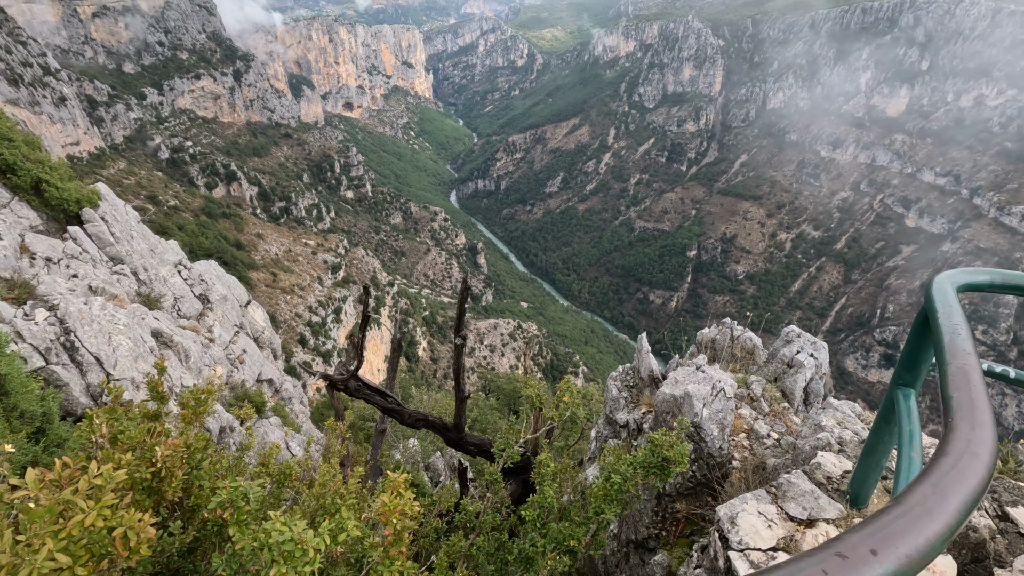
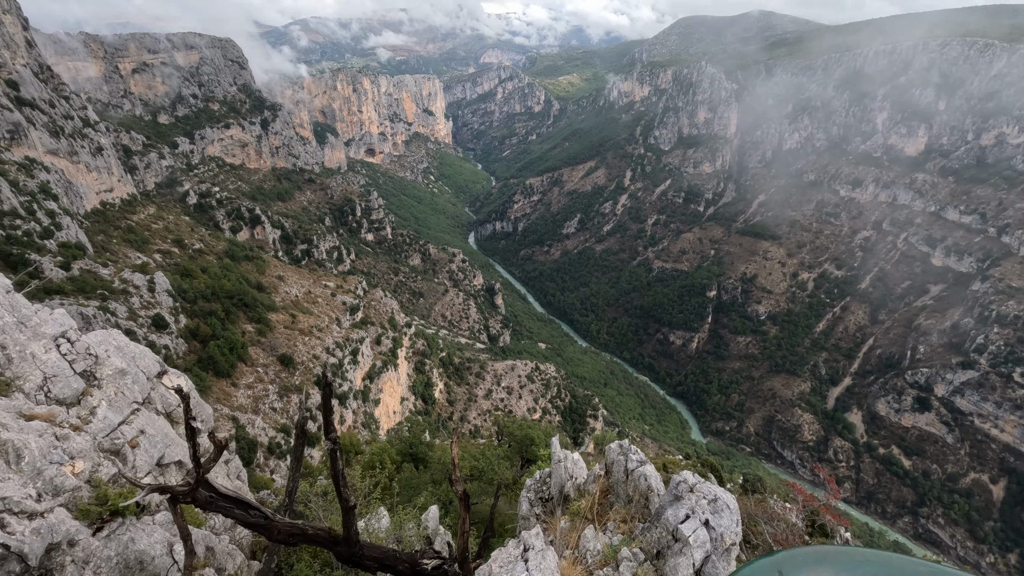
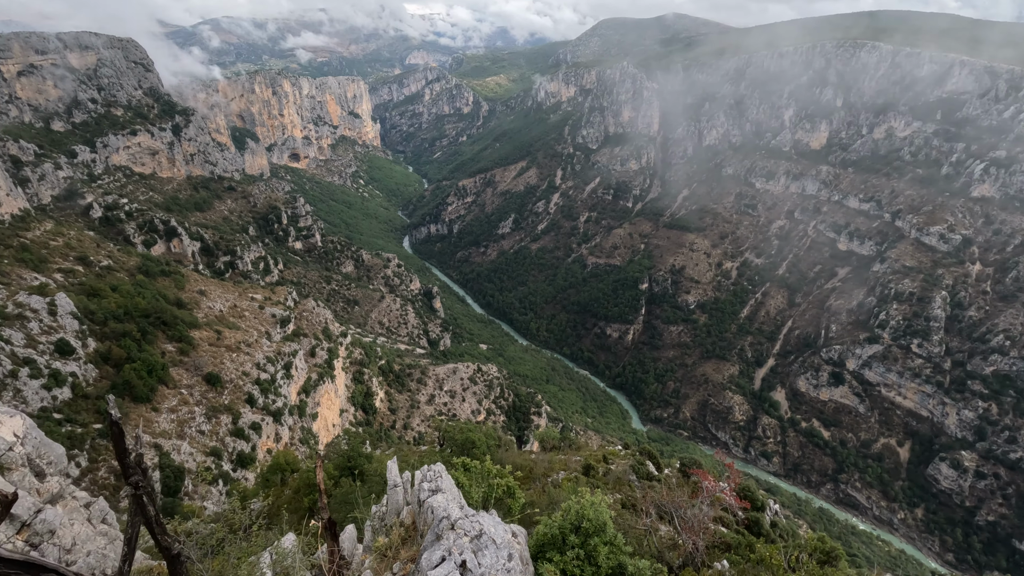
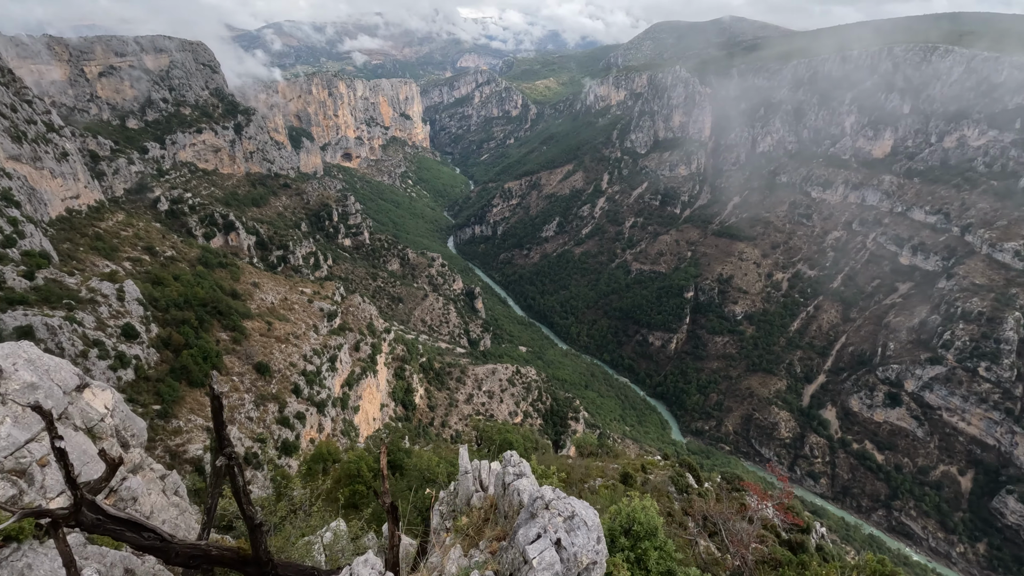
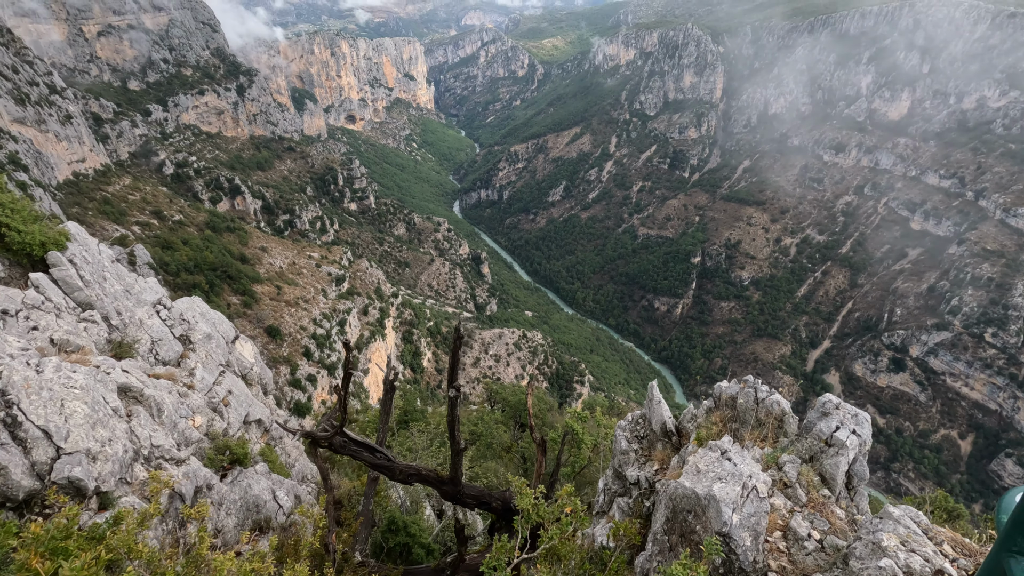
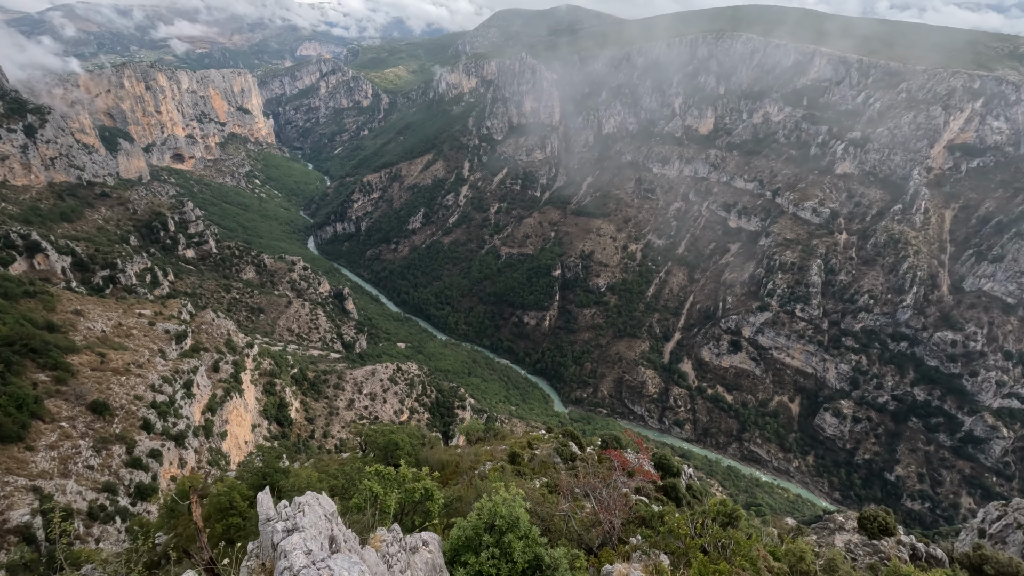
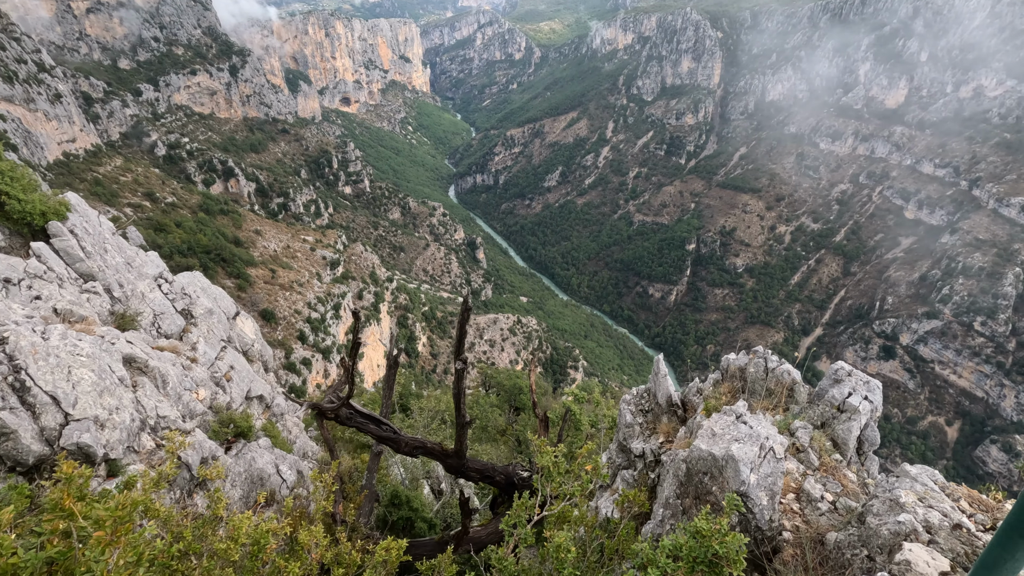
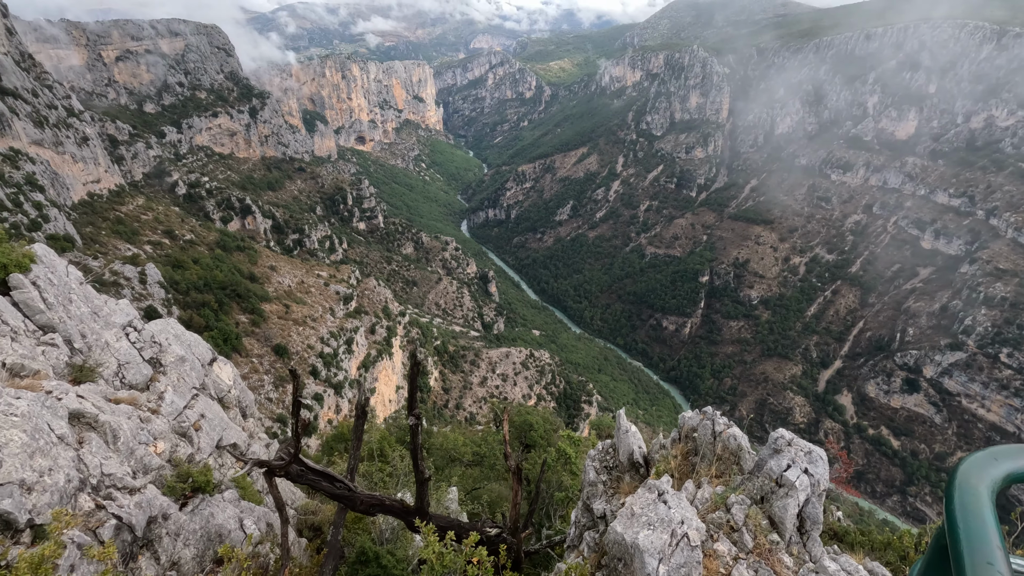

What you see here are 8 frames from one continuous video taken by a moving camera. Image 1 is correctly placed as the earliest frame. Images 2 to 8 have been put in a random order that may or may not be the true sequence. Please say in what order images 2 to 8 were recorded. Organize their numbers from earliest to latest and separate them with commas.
7, 5, 8, 2, 4, 3, 6
